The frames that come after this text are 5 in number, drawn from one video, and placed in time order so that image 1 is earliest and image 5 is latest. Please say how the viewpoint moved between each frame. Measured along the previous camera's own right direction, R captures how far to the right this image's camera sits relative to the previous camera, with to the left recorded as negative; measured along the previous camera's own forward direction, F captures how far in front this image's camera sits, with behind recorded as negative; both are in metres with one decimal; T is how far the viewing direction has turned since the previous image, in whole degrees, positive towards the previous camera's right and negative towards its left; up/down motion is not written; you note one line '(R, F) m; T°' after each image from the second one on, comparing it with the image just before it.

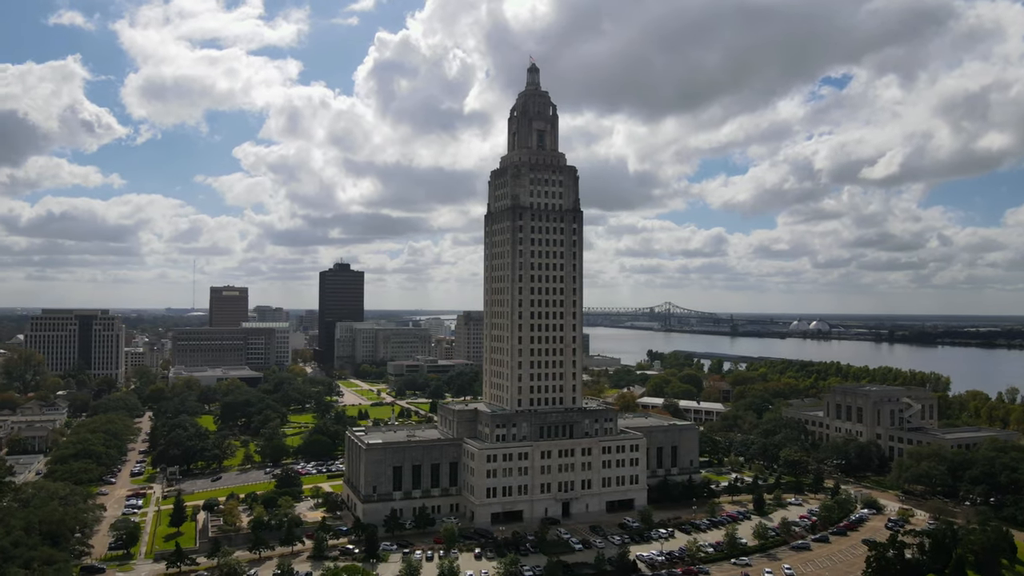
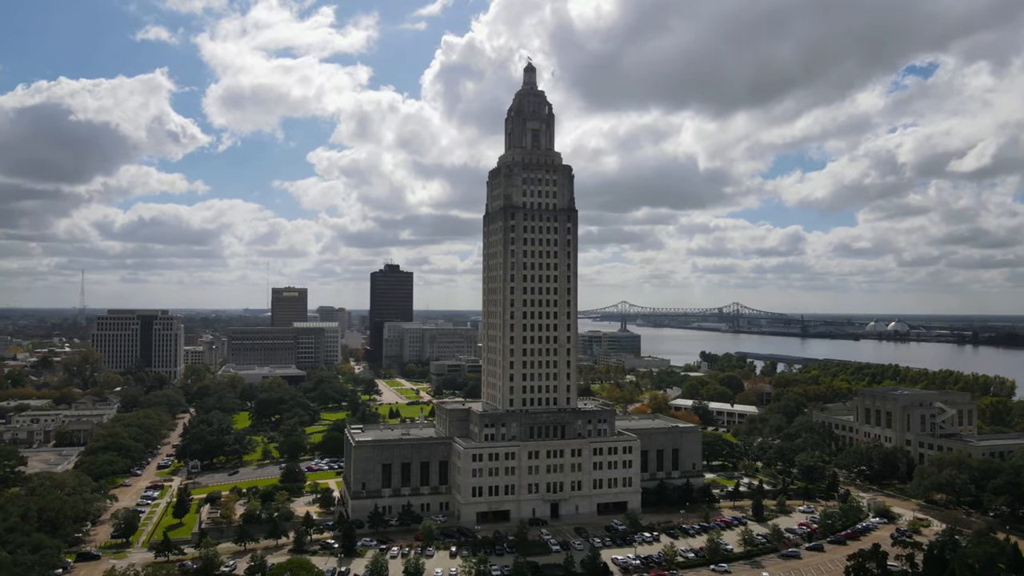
(+9.0, +0.5) m; -5°
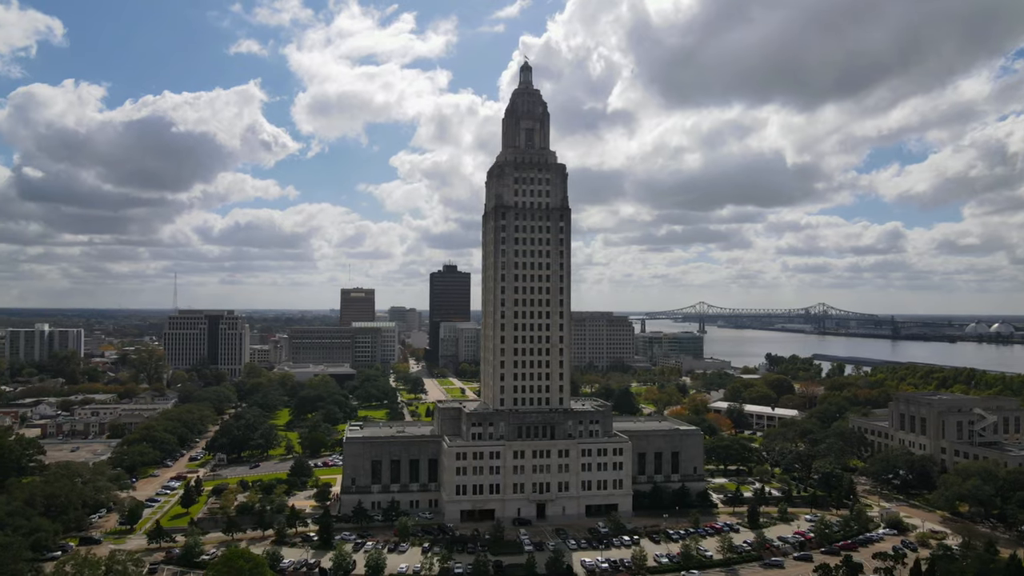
(+10.6, +0.6) m; -6°
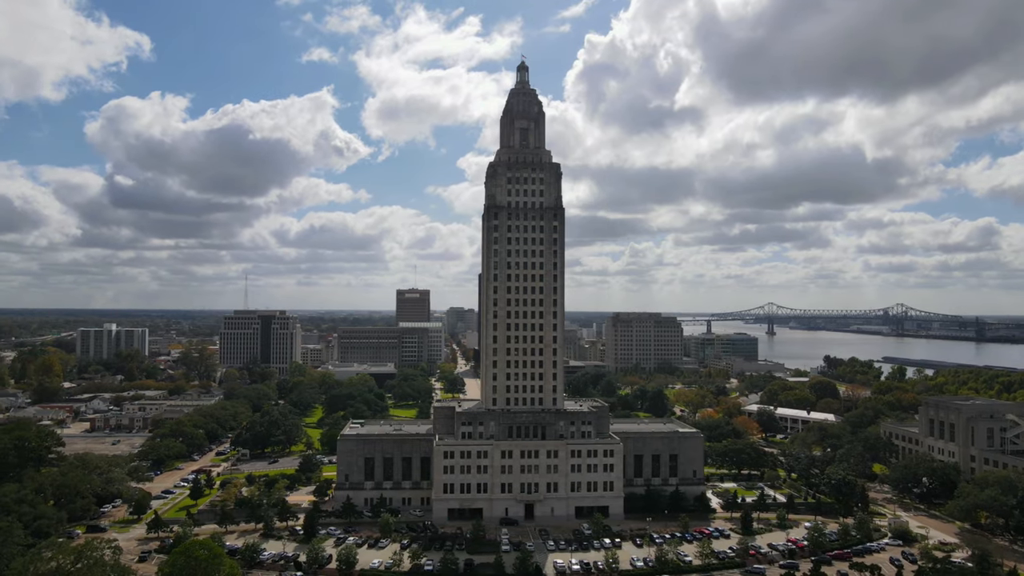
(+8.9, +0.4) m; -5°
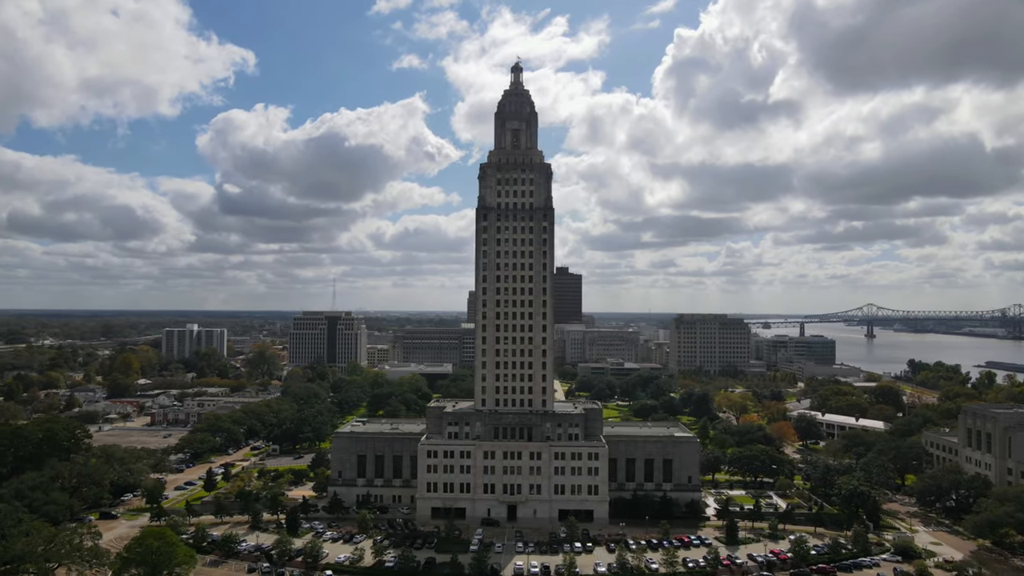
(+12.0, +0.6) m; -7°
